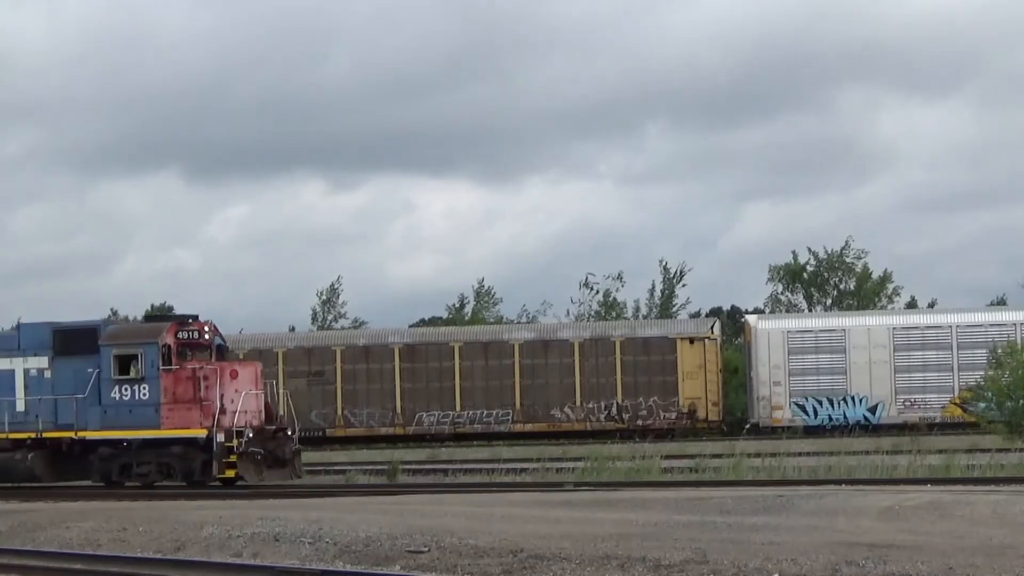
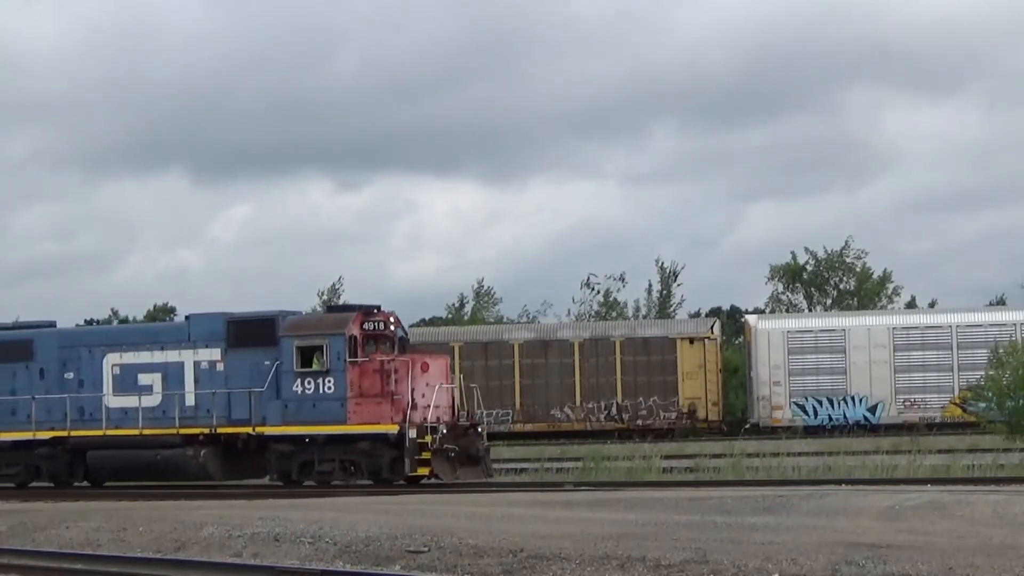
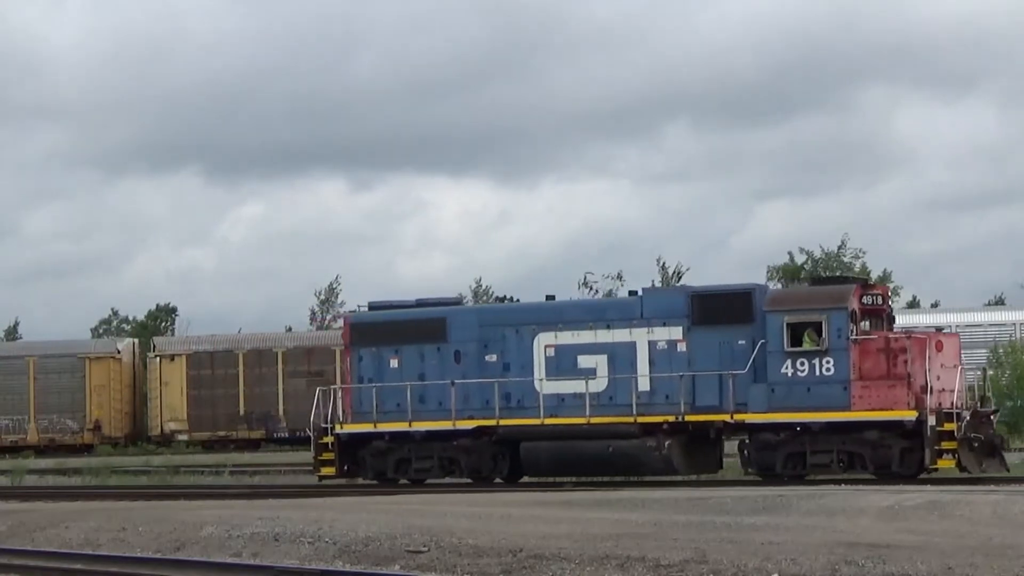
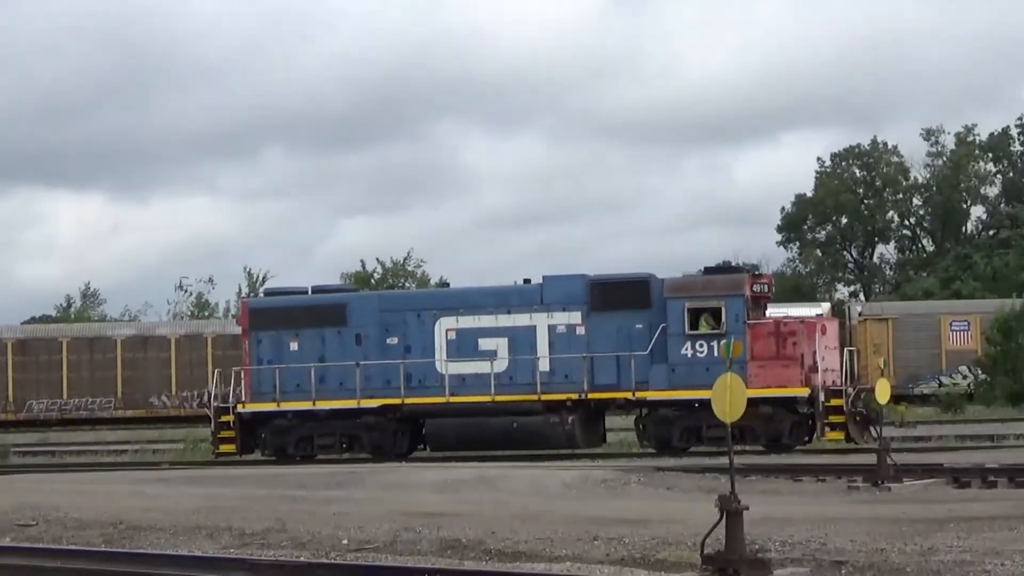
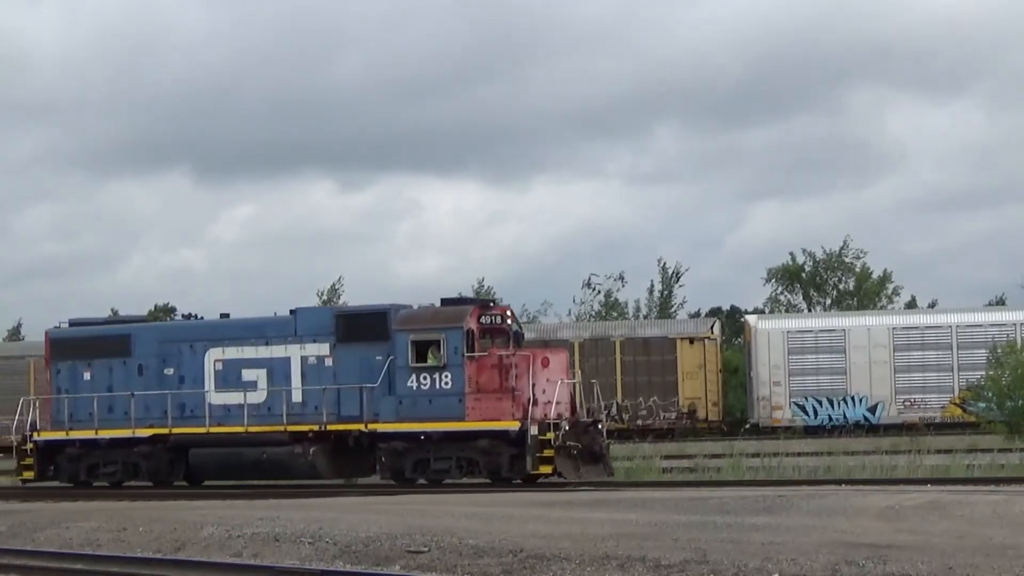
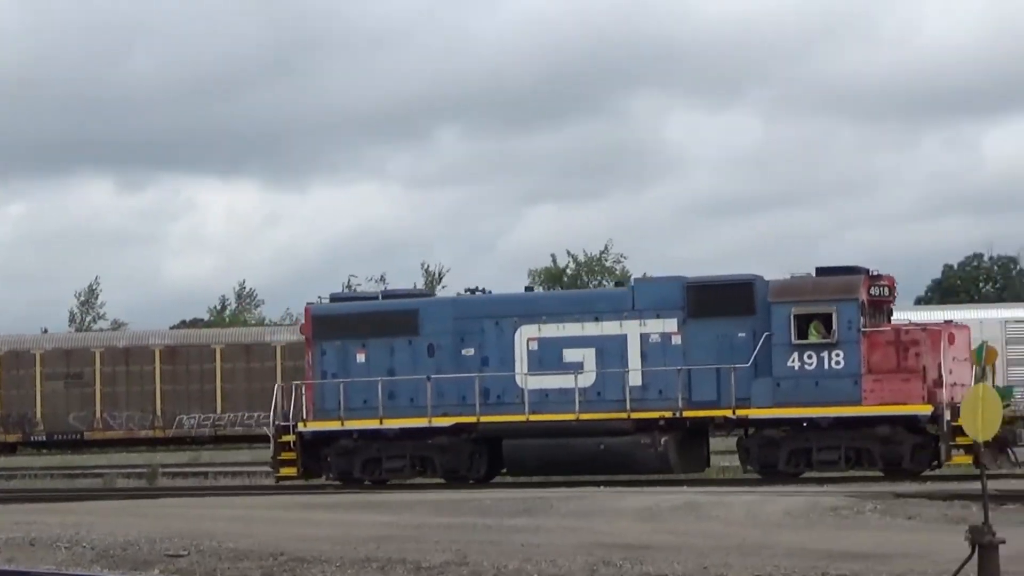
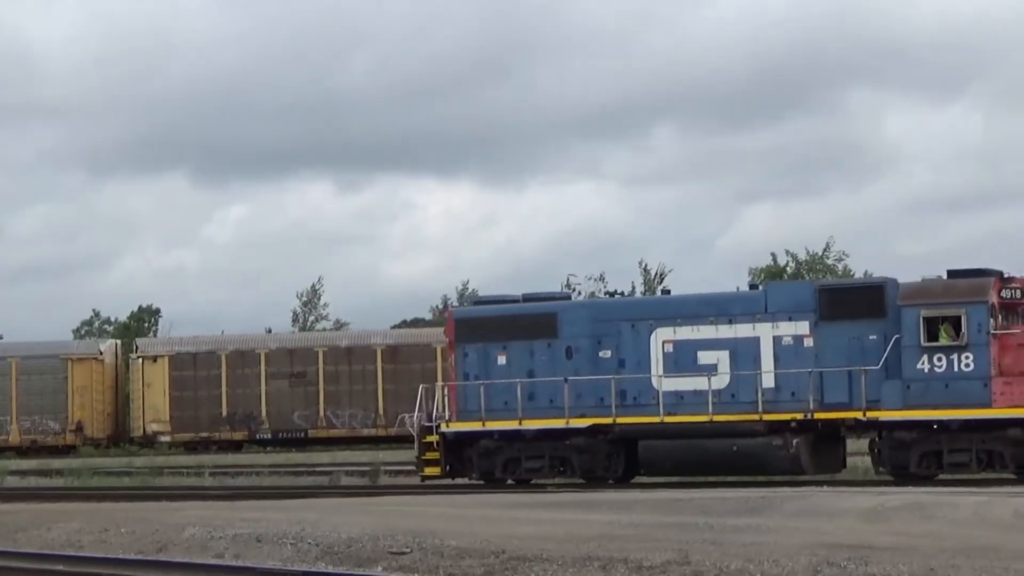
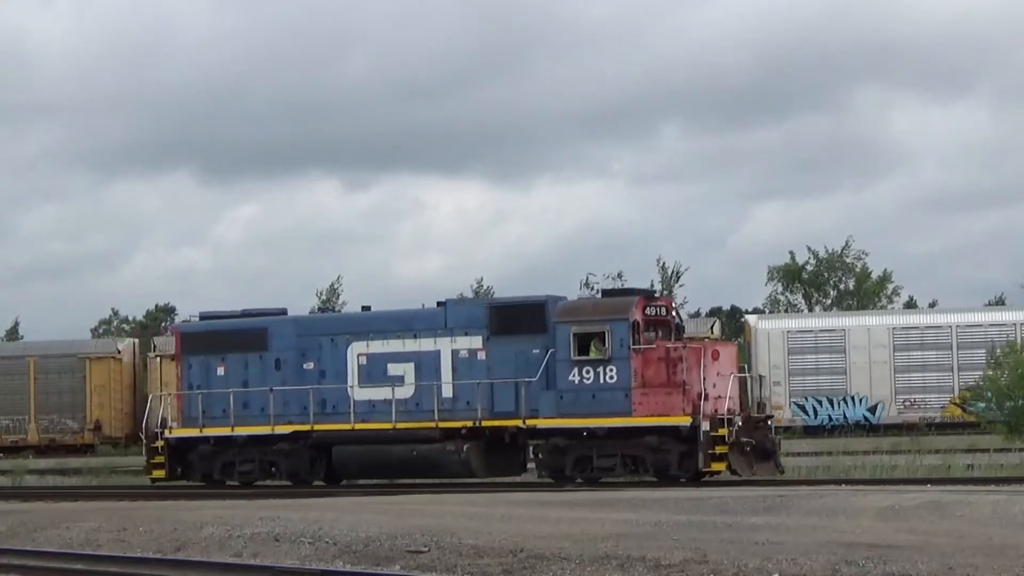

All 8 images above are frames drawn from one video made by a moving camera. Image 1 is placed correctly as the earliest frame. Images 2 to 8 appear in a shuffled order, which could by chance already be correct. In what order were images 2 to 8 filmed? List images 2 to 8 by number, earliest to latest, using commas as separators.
2, 5, 8, 3, 7, 6, 4
